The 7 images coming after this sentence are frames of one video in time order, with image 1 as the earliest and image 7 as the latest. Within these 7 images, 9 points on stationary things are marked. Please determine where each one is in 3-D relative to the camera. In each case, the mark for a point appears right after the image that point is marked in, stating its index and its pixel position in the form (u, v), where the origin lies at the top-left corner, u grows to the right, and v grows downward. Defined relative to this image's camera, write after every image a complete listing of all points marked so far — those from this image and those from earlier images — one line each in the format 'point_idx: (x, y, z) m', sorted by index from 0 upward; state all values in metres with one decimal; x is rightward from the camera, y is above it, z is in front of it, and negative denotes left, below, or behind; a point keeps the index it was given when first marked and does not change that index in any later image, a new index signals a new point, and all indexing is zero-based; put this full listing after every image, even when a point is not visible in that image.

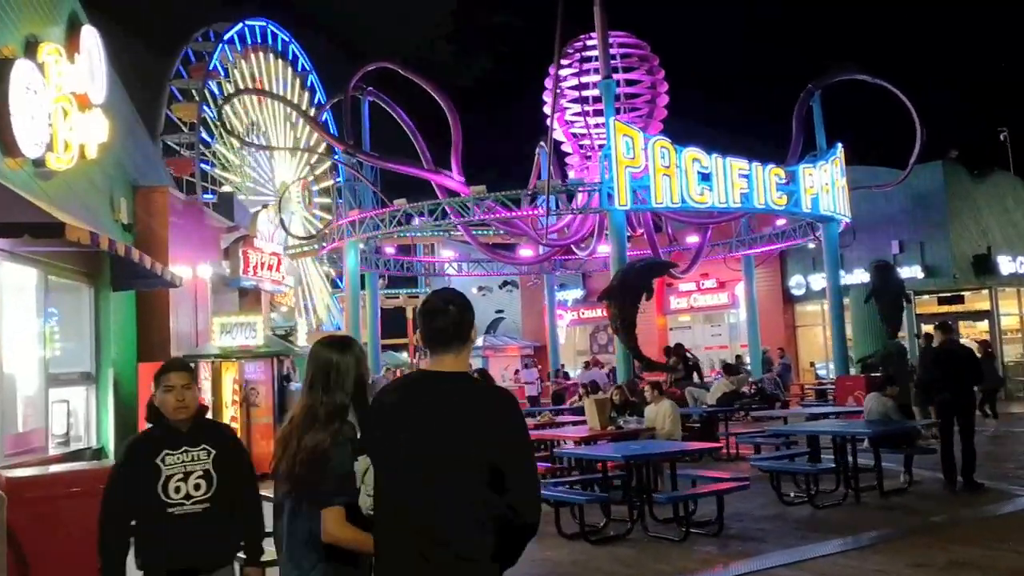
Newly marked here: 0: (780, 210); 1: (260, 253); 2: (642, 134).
0: (+5.7, +1.7, +18.9) m
1: (-5.4, +0.8, +19.0) m
2: (+2.5, +3.0, +17.3) m
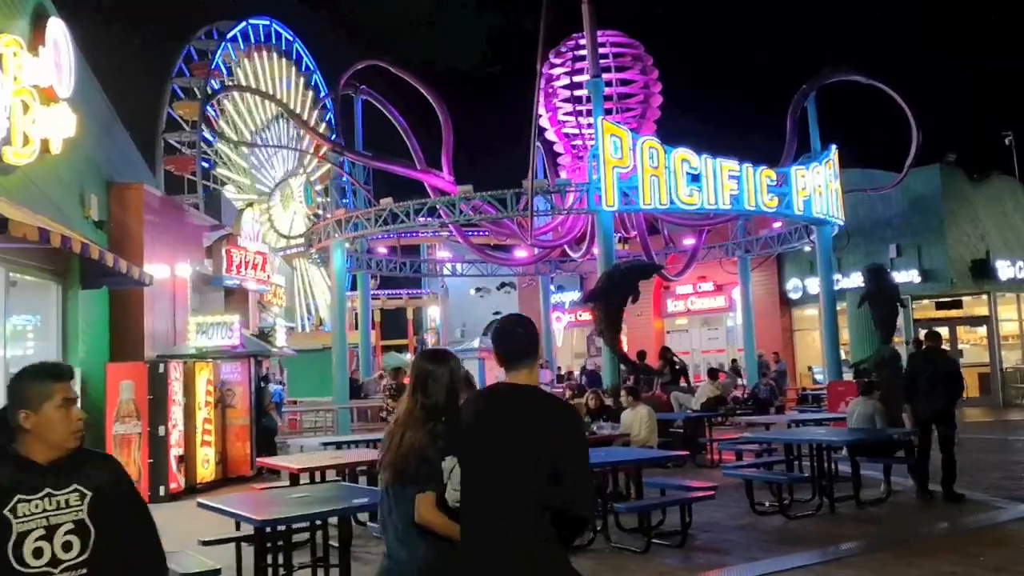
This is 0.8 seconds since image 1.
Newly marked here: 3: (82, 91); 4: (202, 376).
0: (+5.4, +1.6, +18.6) m
1: (-5.7, +0.8, +18.8) m
2: (+2.3, +3.0, +17.0) m
3: (-6.0, +2.8, +12.4) m
4: (-4.7, -1.3, +13.5) m
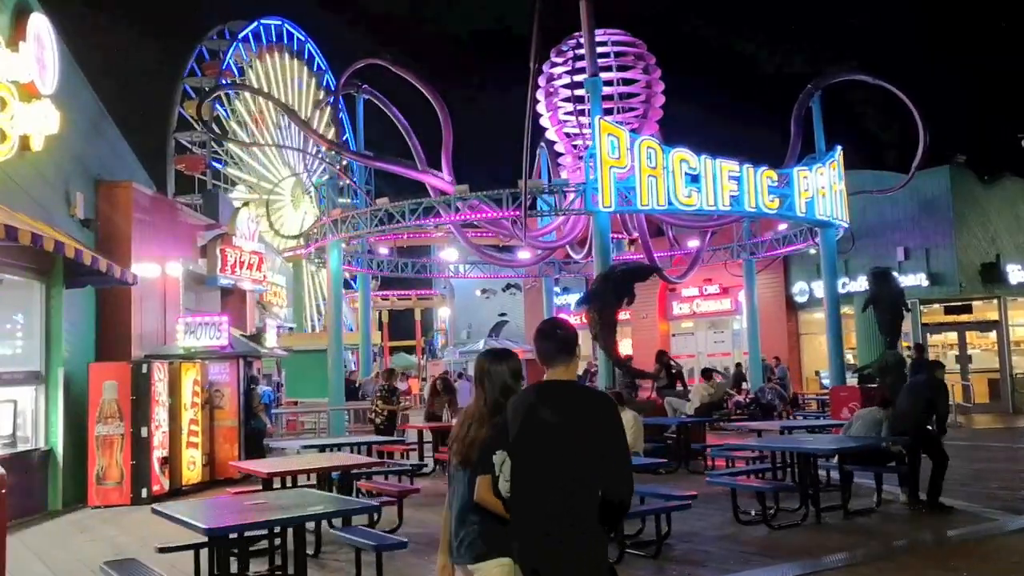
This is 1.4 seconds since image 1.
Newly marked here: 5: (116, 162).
0: (+5.3, +1.5, +18.3) m
1: (-5.7, +0.8, +18.6) m
2: (+2.2, +2.9, +16.8) m
3: (-6.2, +2.8, +12.3) m
4: (-4.9, -1.3, +13.3) m
5: (-6.6, +2.1, +14.8) m
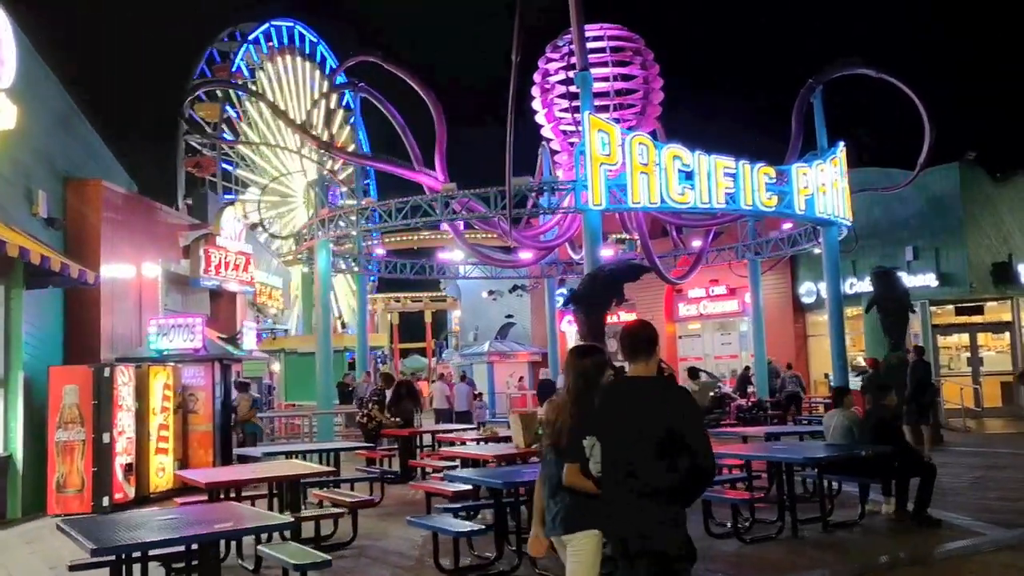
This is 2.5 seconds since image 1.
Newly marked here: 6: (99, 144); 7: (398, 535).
0: (+5.1, +1.5, +17.7) m
1: (-5.9, +0.7, +18.3) m
2: (+2.0, +2.9, +16.3) m
3: (-6.5, +2.8, +11.9) m
4: (-5.2, -1.4, +12.9) m
5: (-6.9, +2.1, +14.5) m
6: (-7.1, +2.5, +15.2) m
7: (-1.2, -2.5, +9.0) m
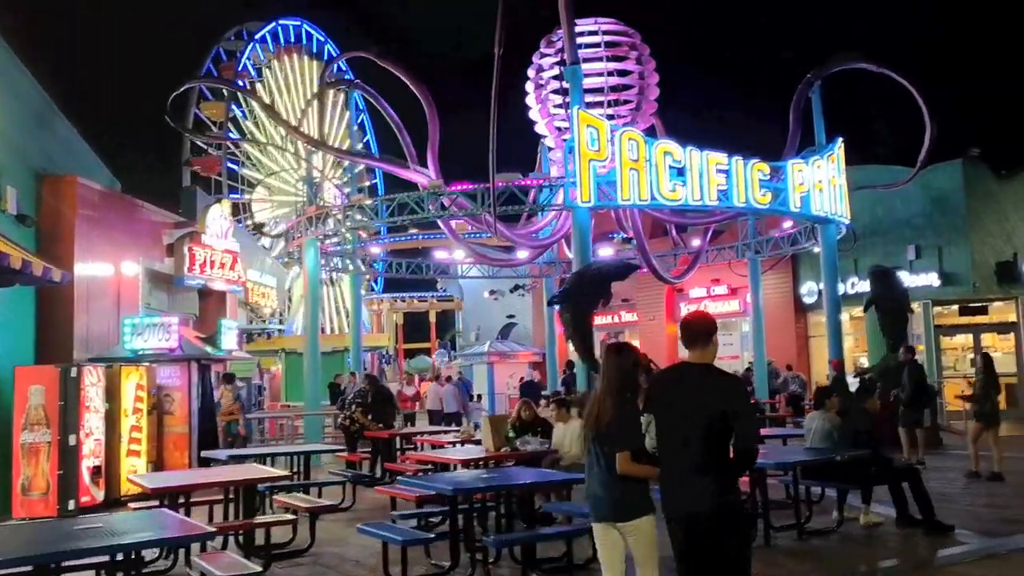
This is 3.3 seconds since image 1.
0: (+4.9, +1.5, +17.3) m
1: (-6.2, +0.8, +18.0) m
2: (+1.7, +2.9, +15.9) m
3: (-6.8, +2.8, +11.7) m
4: (-5.5, -1.3, +12.7) m
5: (-7.2, +2.1, +14.2) m
6: (-7.3, +2.5, +14.9) m
7: (-1.5, -2.5, +8.7) m
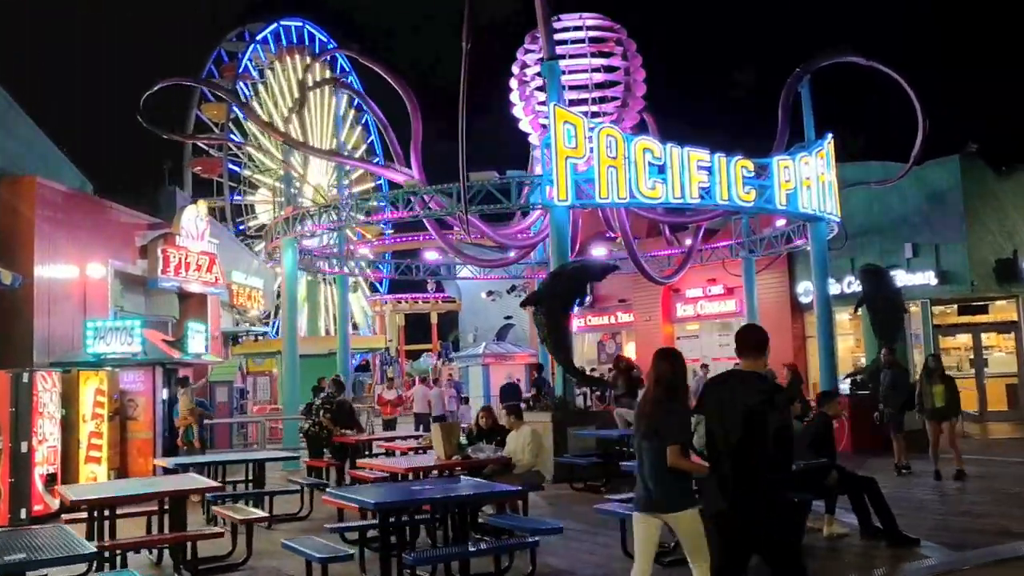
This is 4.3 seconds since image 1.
0: (+4.5, +1.5, +16.8) m
1: (-6.5, +0.7, +17.7) m
2: (+1.3, +2.9, +15.5) m
3: (-7.3, +2.7, +11.4) m
4: (-5.9, -1.4, +12.4) m
5: (-7.6, +2.1, +13.9) m
6: (-7.8, +2.4, +14.7) m
7: (-2.0, -2.5, +8.3) m
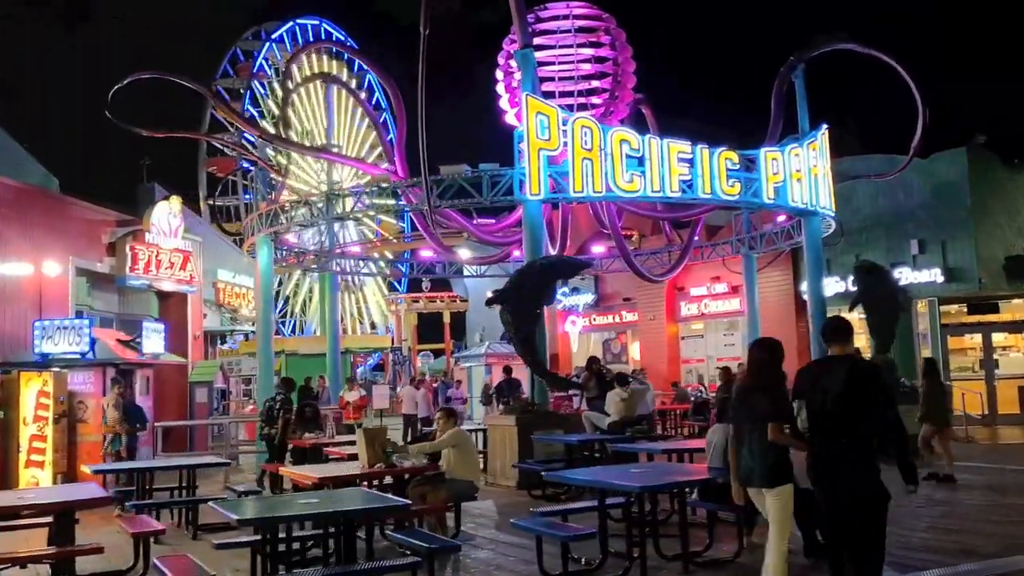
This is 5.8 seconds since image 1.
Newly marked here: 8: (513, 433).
0: (+4.1, +1.6, +16.1) m
1: (-7.0, +0.8, +17.3) m
2: (+0.8, +2.9, +14.9) m
3: (-7.9, +2.8, +11.0) m
4: (-6.5, -1.3, +12.0) m
5: (-8.1, +2.1, +13.6) m
6: (-8.3, +2.5, +14.3) m
7: (-2.7, -2.5, +7.8) m
8: (0.0, -2.1, +13.1) m
